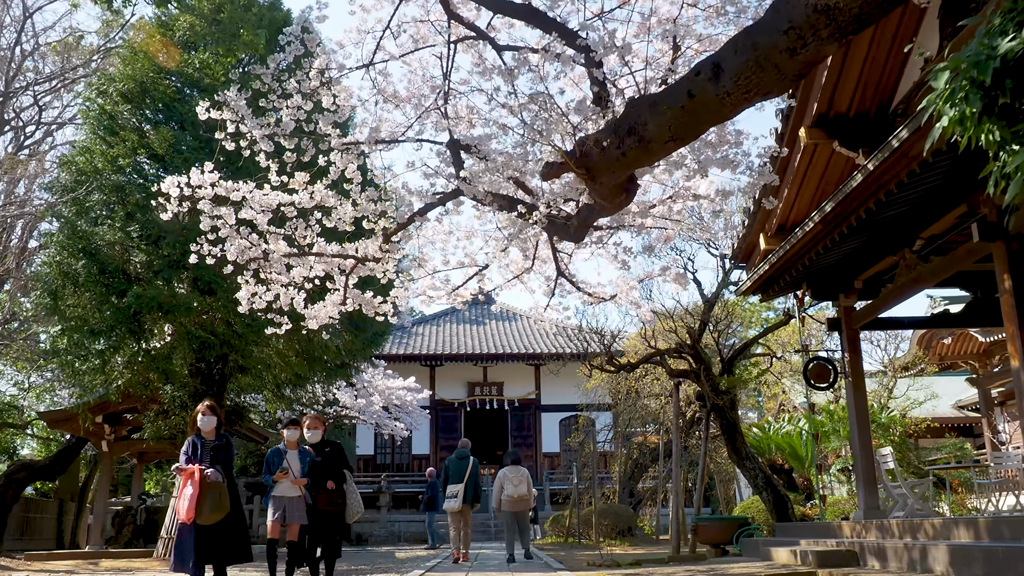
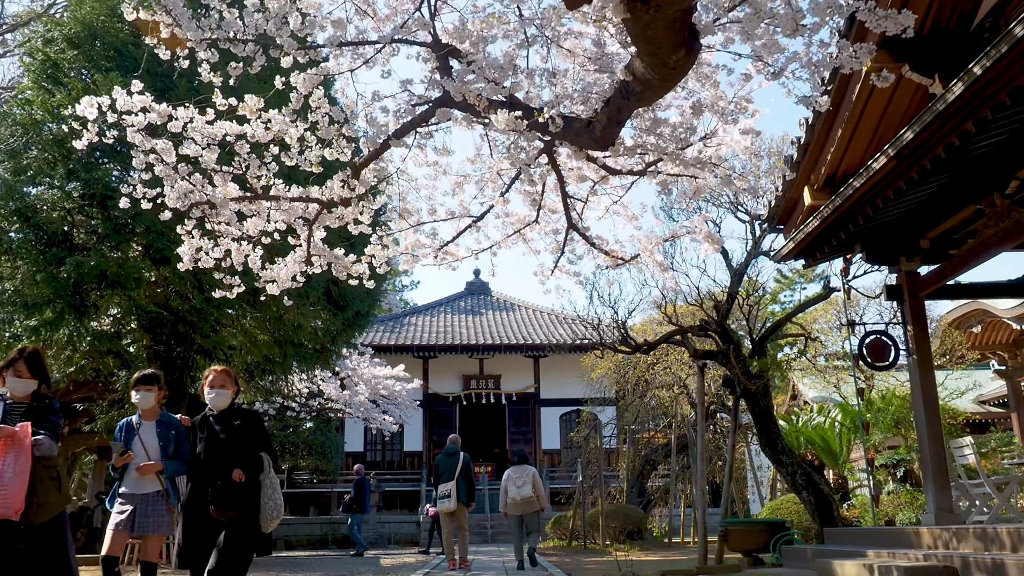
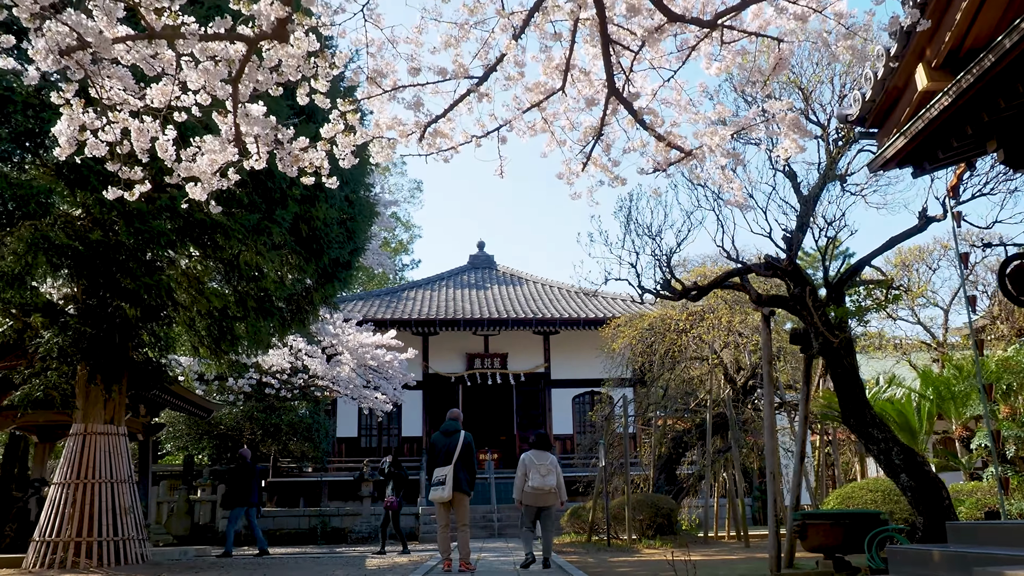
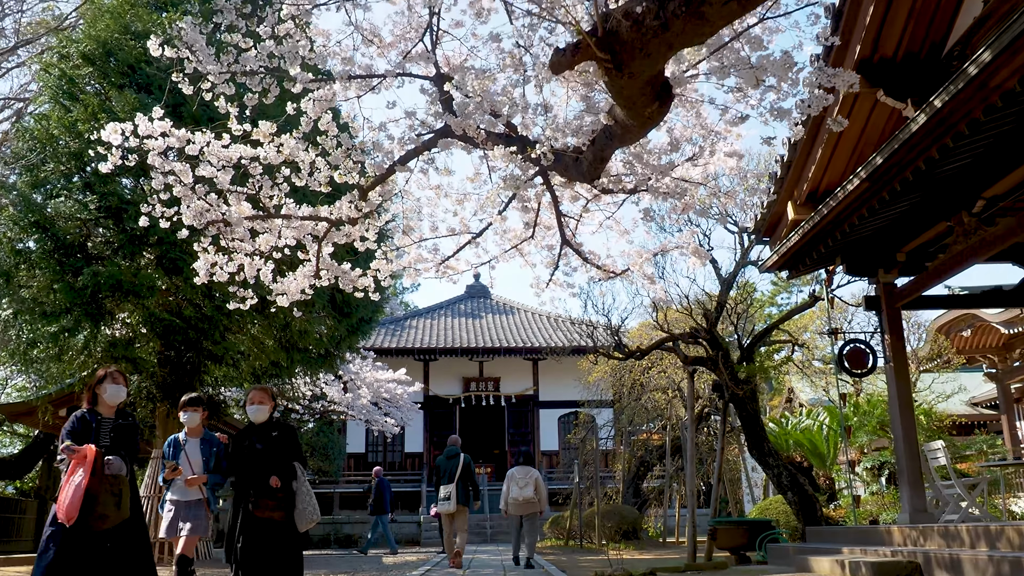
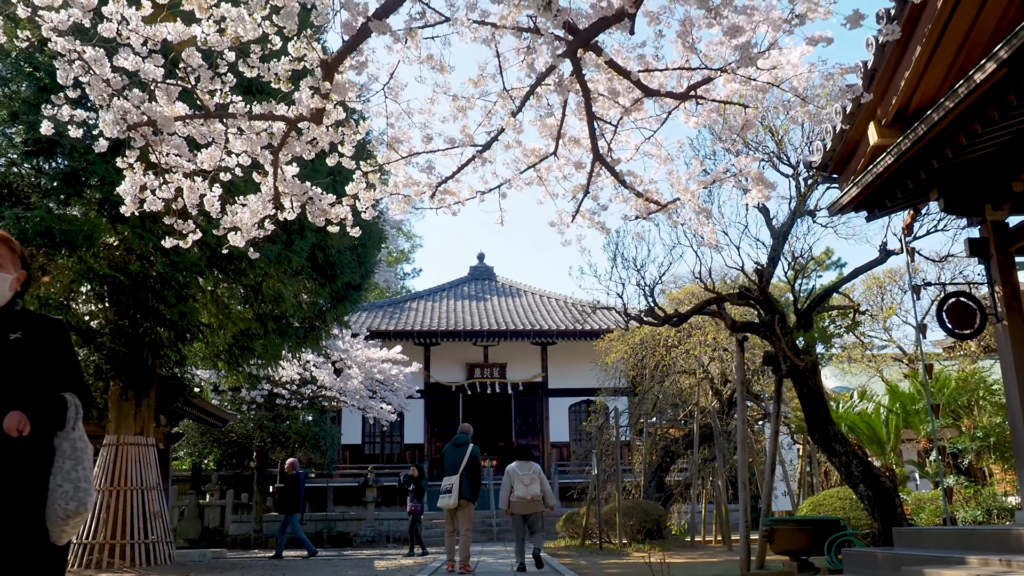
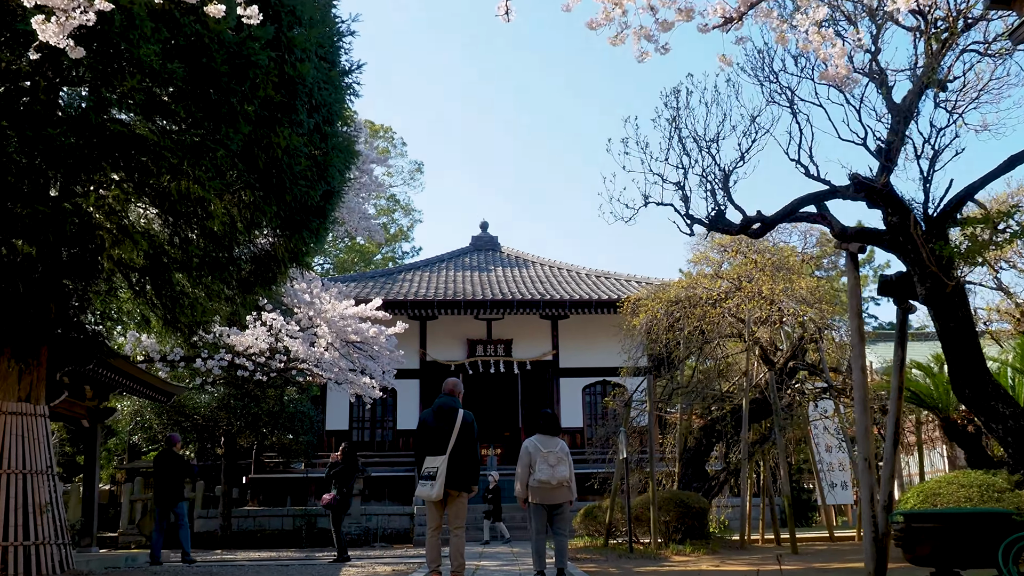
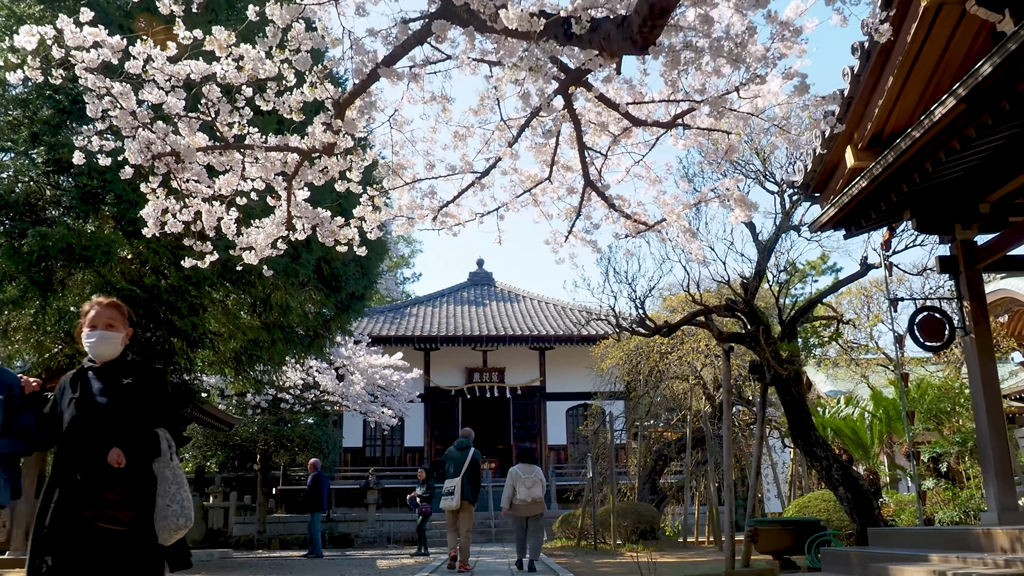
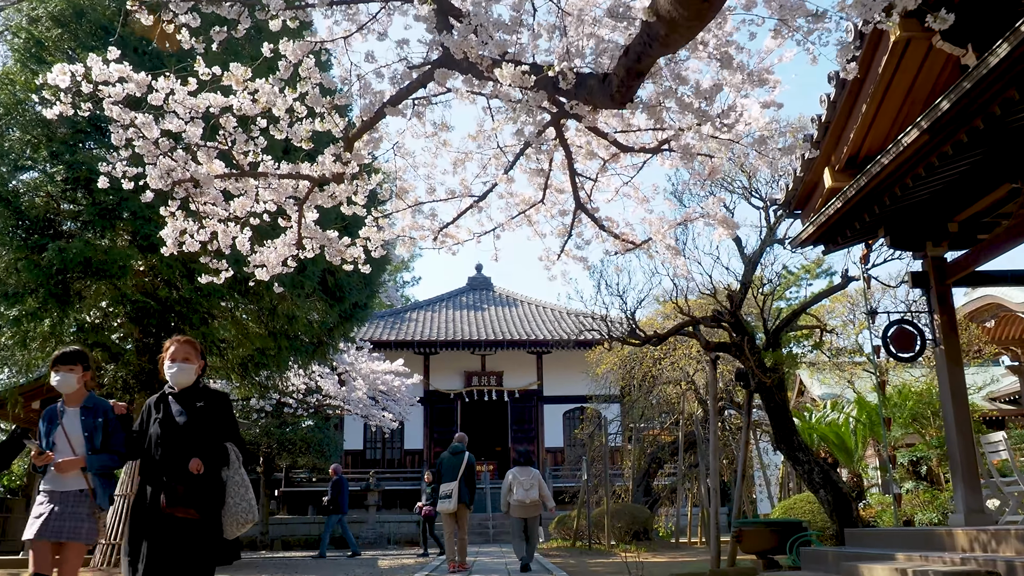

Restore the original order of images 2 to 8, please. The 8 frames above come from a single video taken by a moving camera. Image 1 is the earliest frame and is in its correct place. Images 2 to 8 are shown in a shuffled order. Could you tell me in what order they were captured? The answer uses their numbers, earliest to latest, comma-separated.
4, 2, 8, 7, 5, 3, 6
